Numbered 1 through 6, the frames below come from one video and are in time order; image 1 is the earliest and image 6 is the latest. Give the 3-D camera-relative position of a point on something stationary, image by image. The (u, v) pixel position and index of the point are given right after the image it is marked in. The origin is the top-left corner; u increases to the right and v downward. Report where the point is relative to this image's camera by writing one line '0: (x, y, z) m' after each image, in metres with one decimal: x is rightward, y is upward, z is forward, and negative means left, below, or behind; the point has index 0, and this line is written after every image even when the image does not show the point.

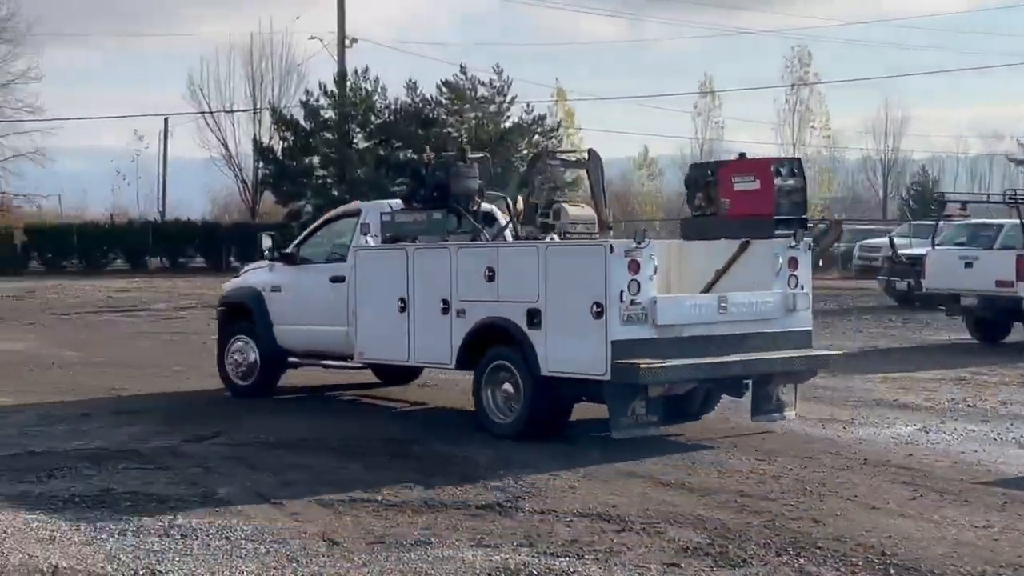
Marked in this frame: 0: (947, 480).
0: (+2.9, -1.3, +12.7) m
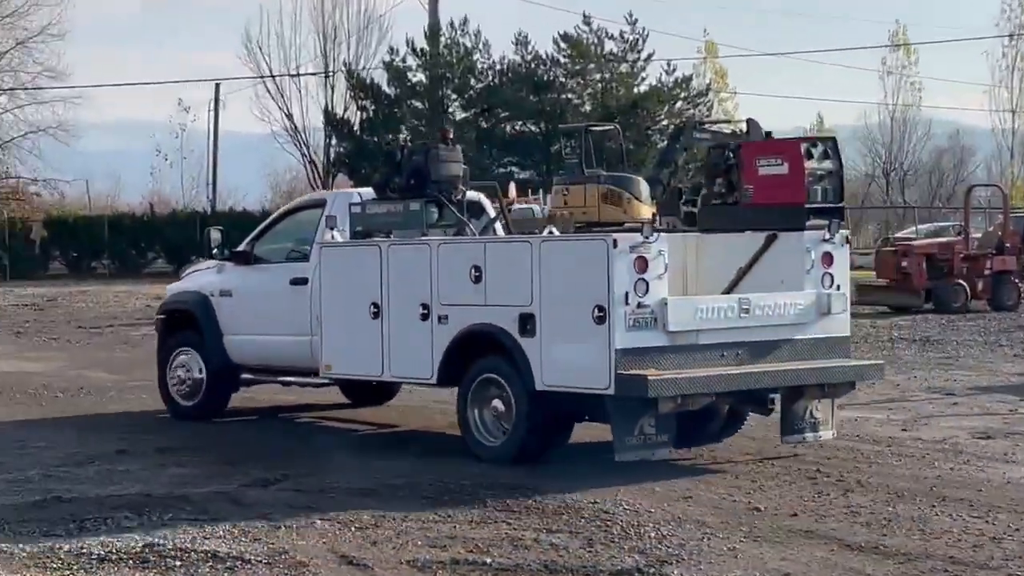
0: (+3.7, -1.3, +9.8) m
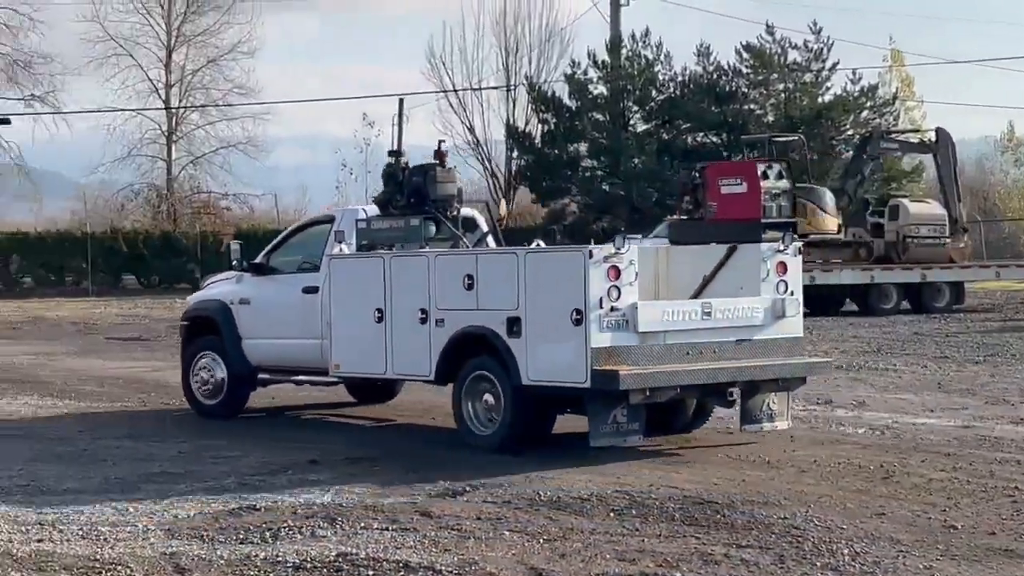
0: (+4.7, -1.4, +9.6) m
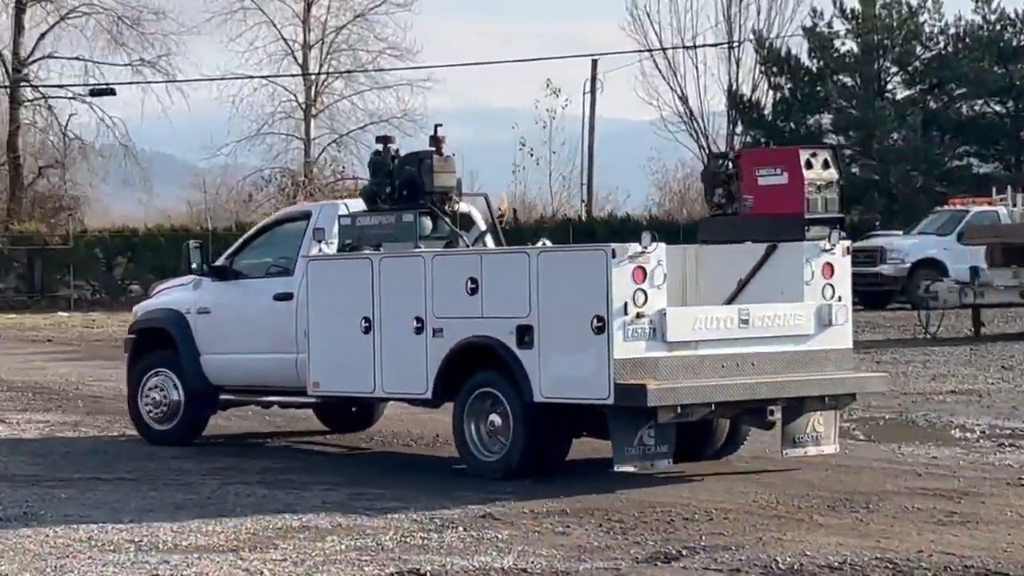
0: (+5.6, -1.5, +6.9) m
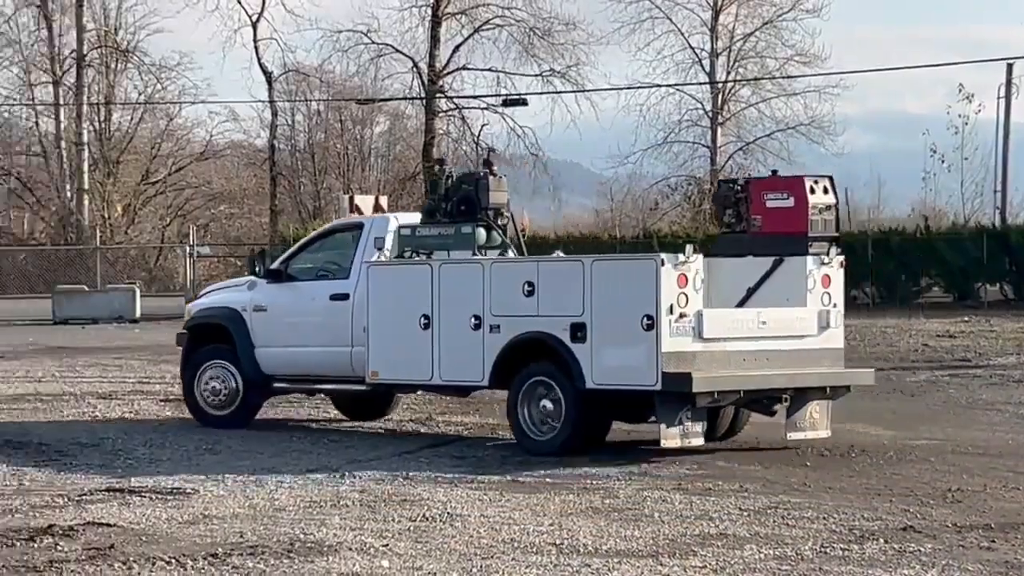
0: (+7.2, -1.5, +5.9) m
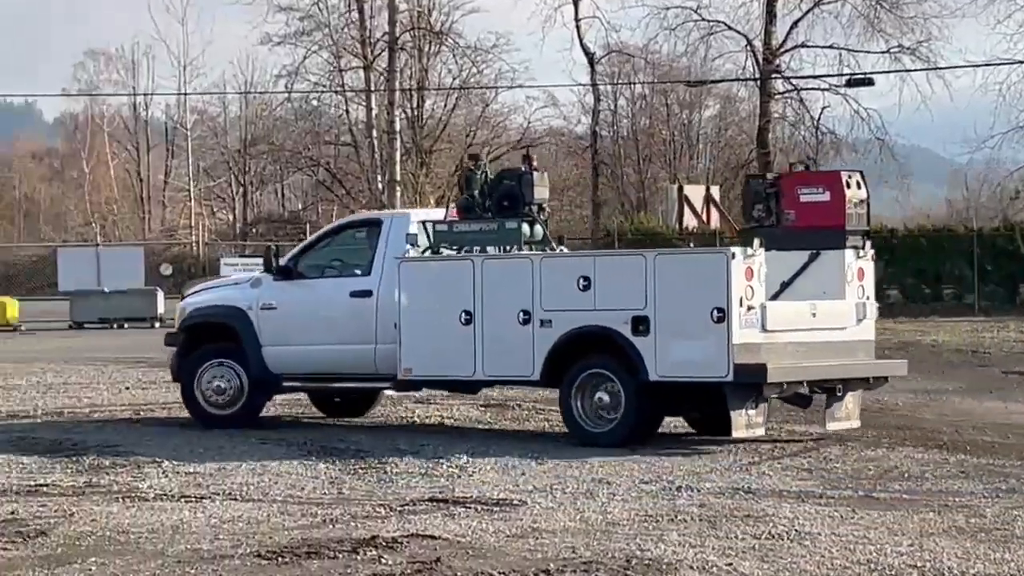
0: (+8.2, -1.5, +4.1) m
